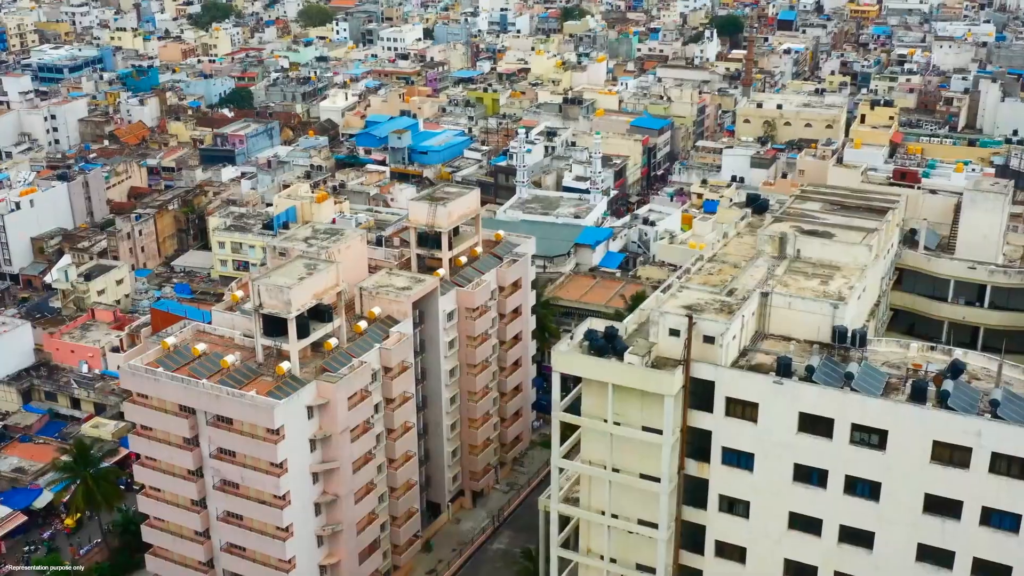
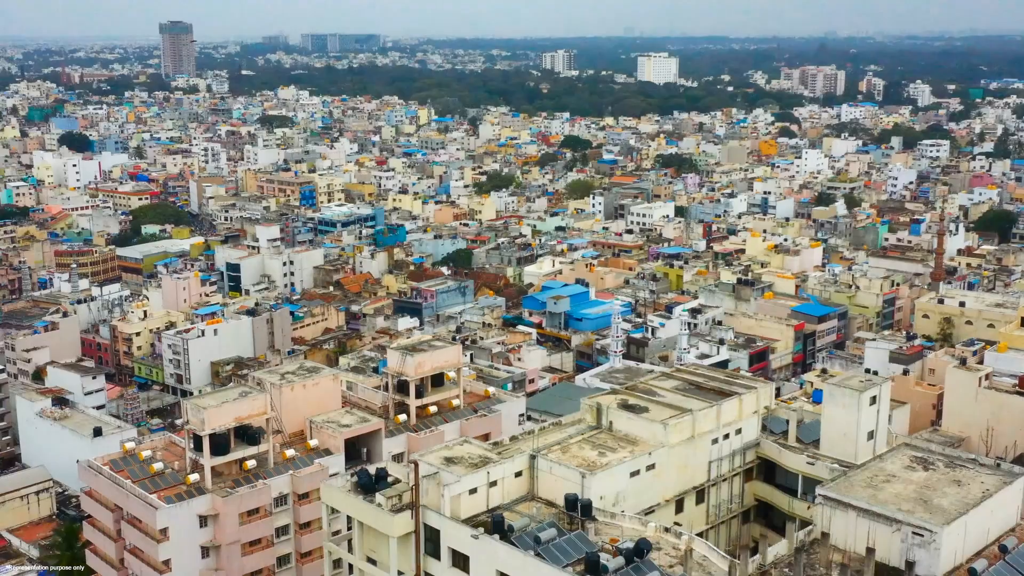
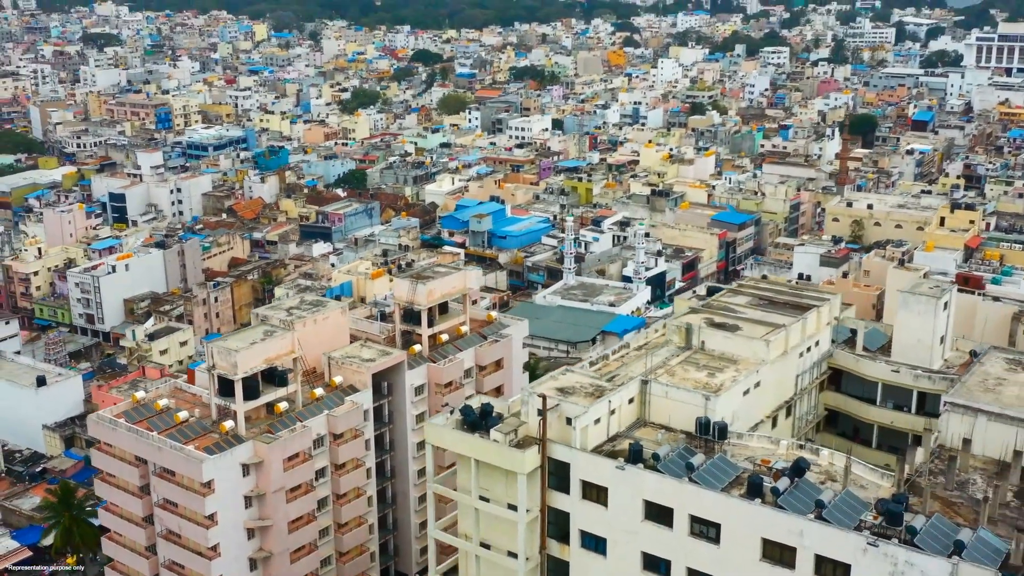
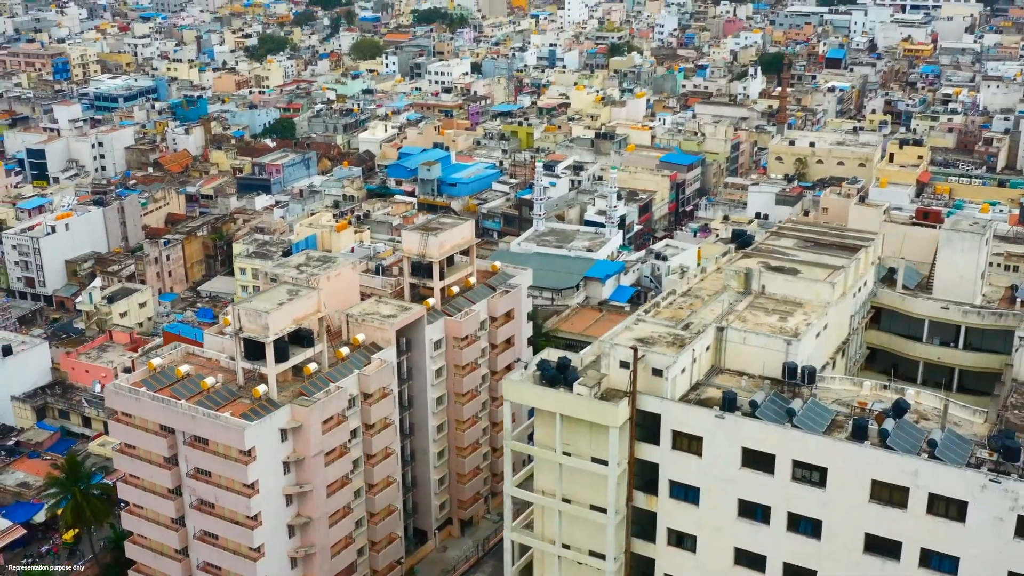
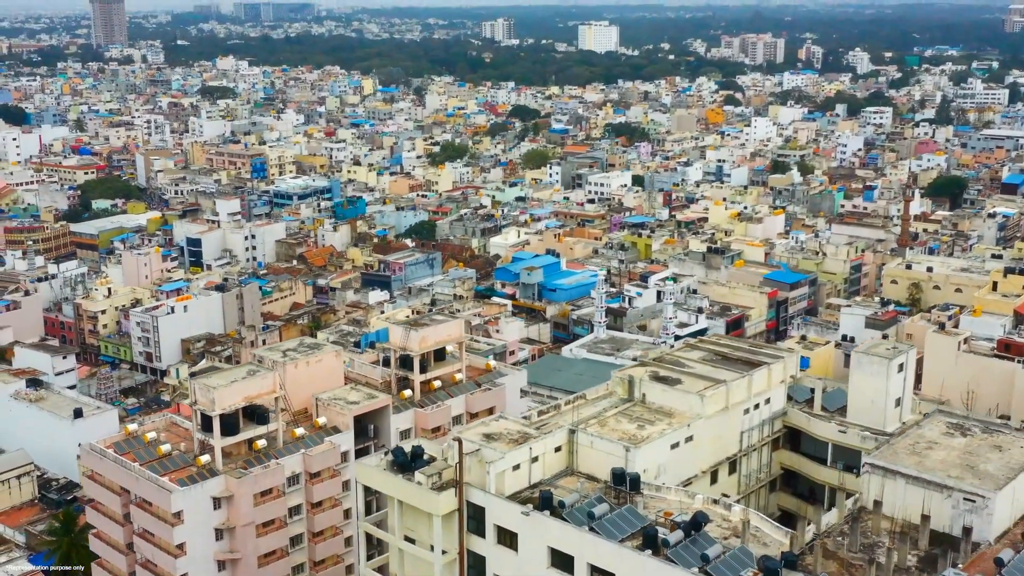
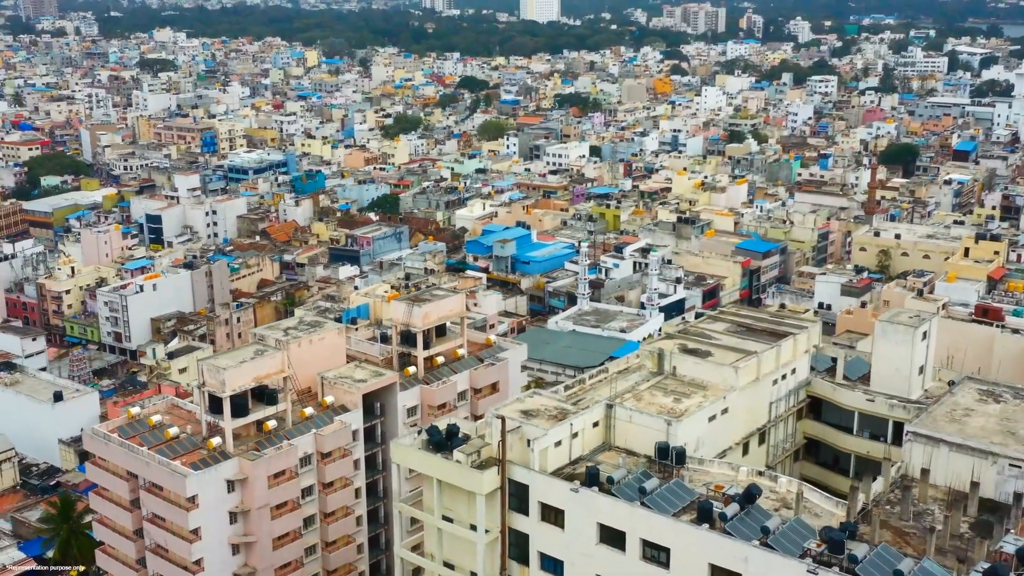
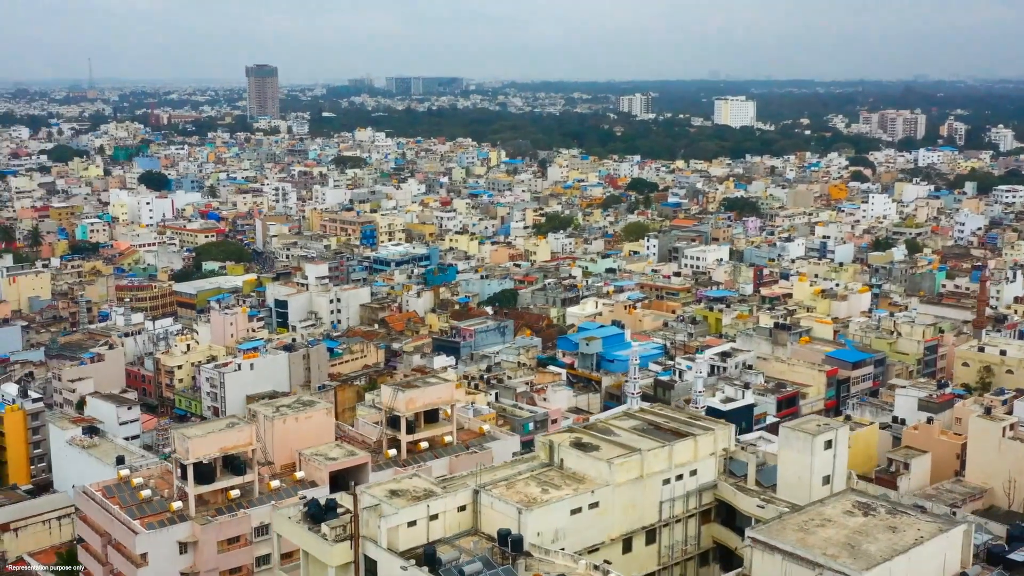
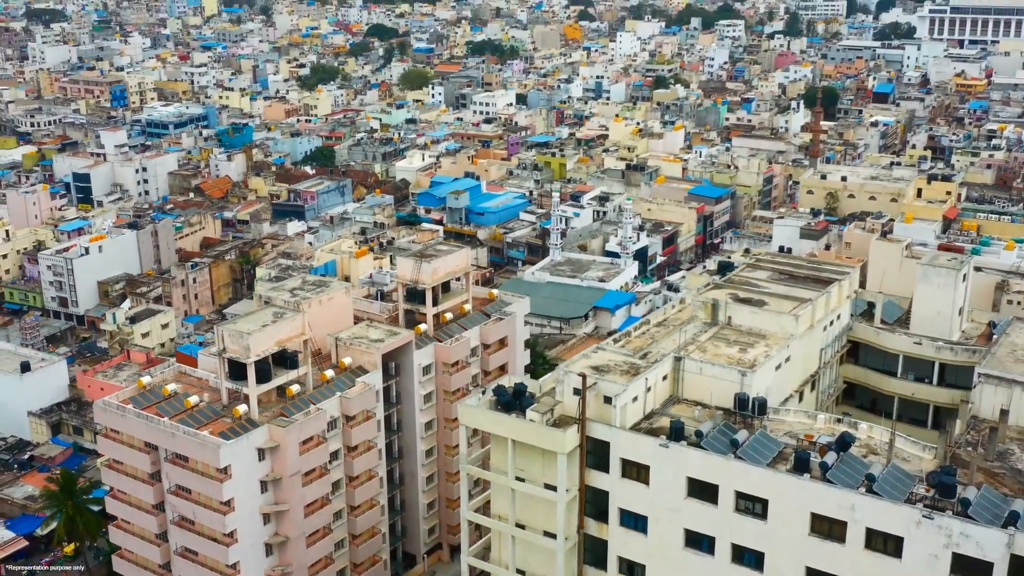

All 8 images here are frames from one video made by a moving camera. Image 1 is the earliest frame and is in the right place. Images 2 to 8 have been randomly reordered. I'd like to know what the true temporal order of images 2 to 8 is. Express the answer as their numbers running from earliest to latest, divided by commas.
4, 8, 3, 6, 5, 2, 7
